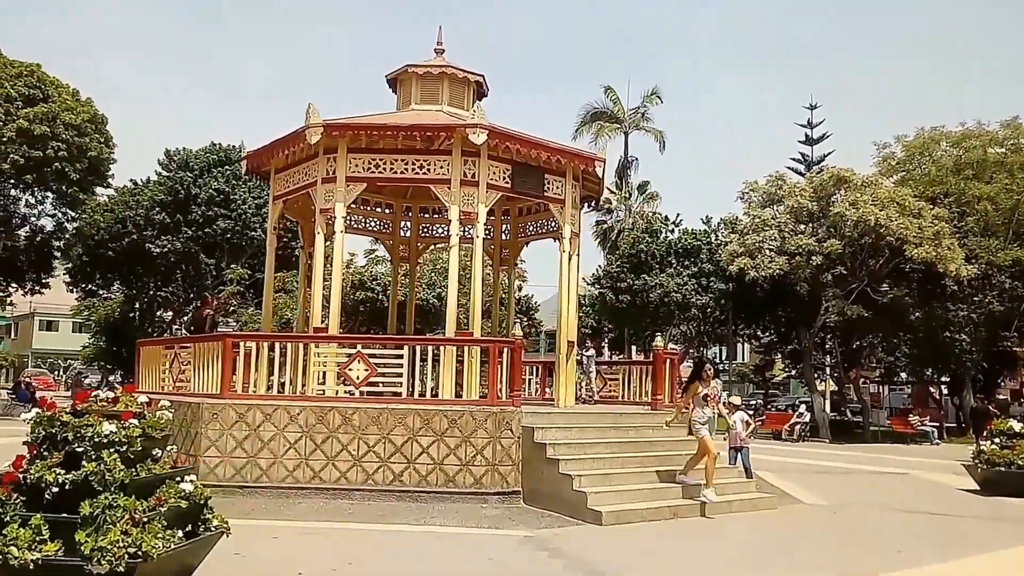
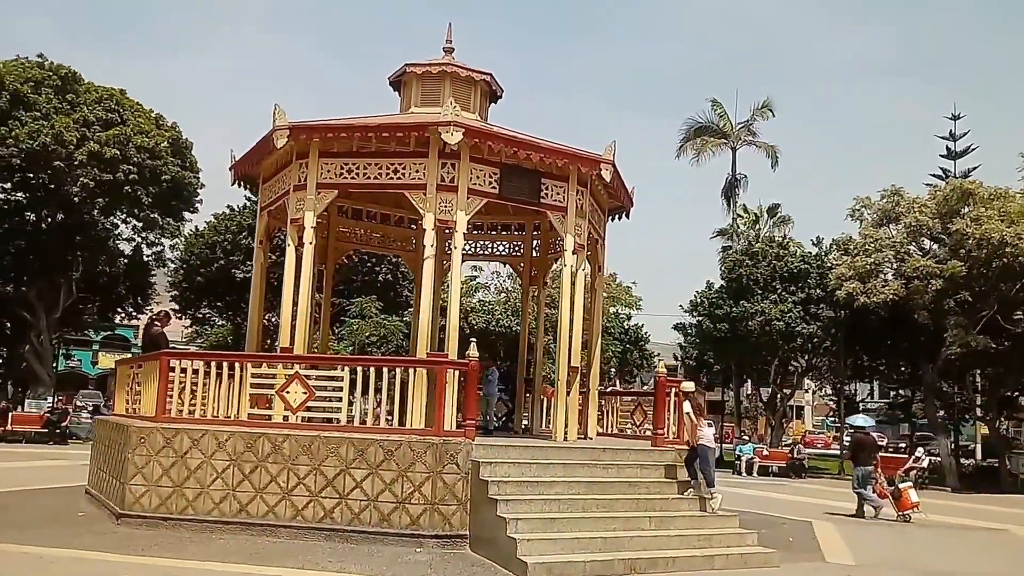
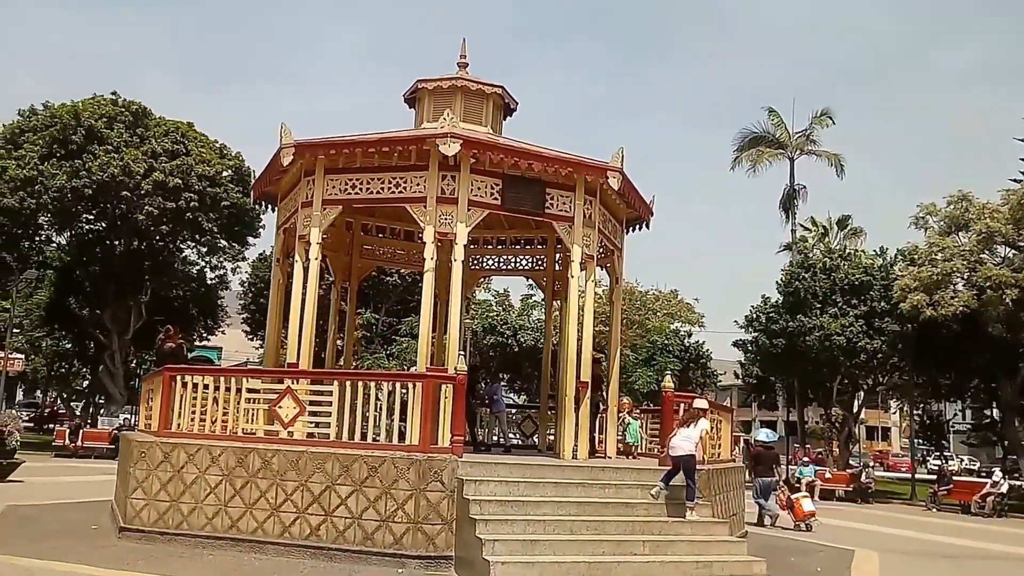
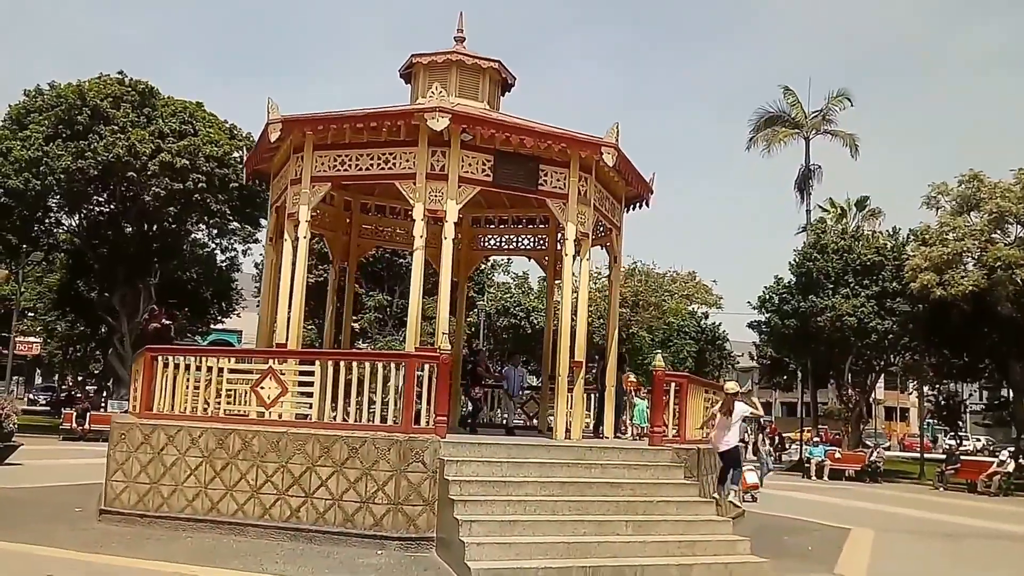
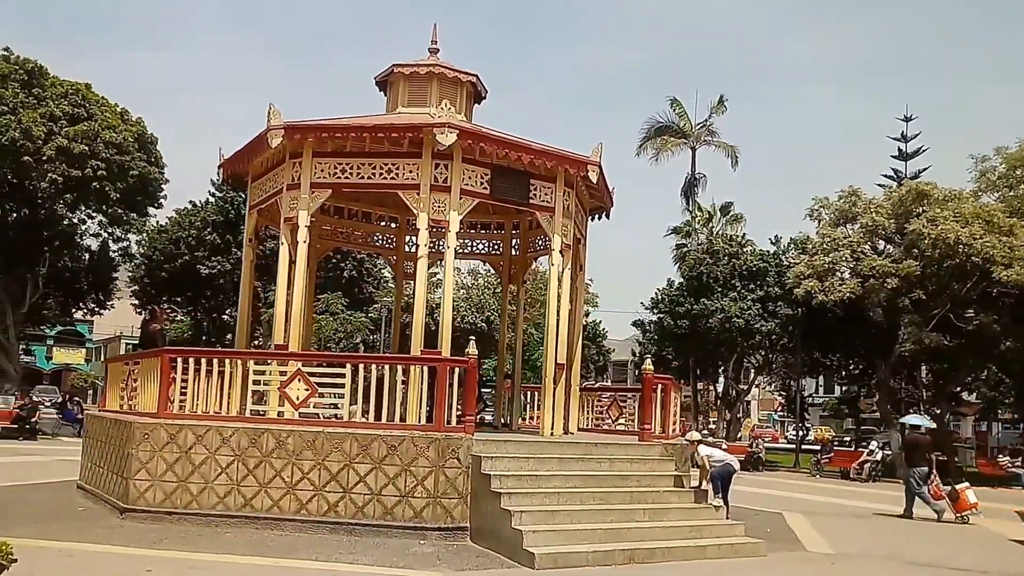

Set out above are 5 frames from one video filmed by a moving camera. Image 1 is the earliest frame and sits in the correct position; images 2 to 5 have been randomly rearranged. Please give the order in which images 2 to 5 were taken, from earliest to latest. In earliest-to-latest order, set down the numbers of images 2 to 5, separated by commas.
5, 2, 3, 4
